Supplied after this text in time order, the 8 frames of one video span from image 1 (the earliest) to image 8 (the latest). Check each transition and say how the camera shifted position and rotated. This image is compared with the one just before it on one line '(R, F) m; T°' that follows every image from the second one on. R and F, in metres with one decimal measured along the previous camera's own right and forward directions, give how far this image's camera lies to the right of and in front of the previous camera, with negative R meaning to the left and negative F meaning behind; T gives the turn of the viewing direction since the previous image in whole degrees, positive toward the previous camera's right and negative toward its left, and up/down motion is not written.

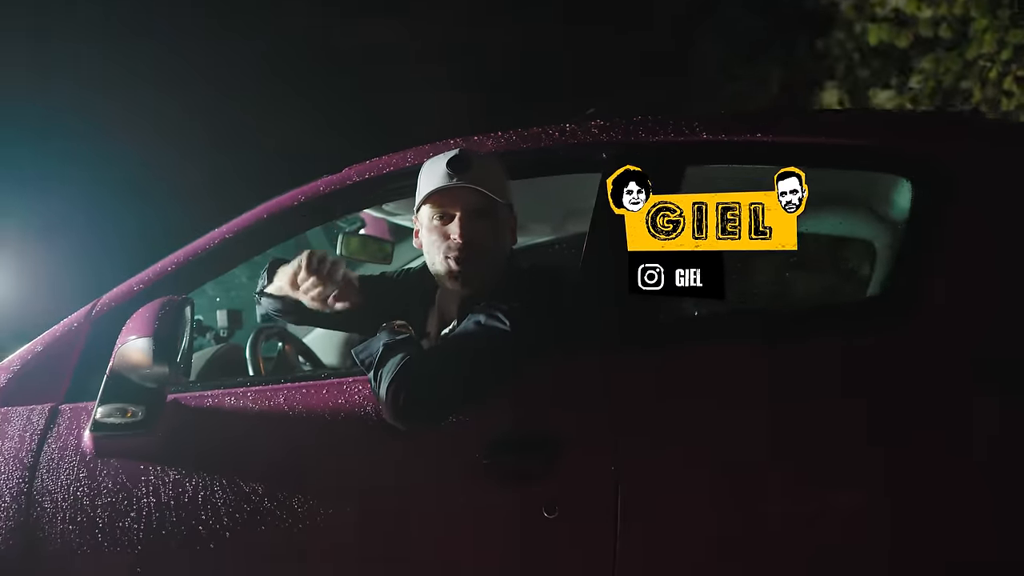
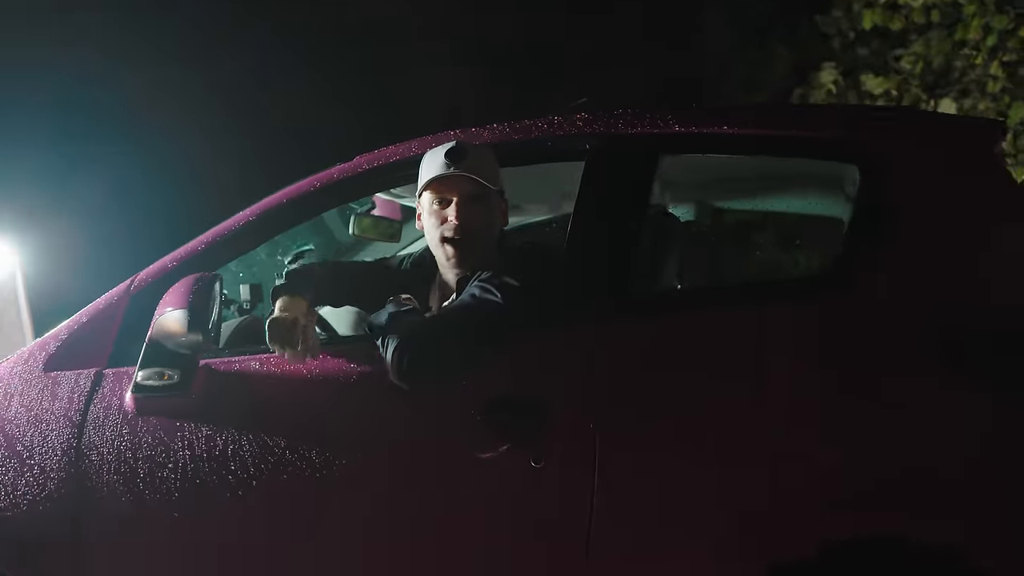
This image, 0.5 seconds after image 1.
(0.0, -0.2) m; -1°
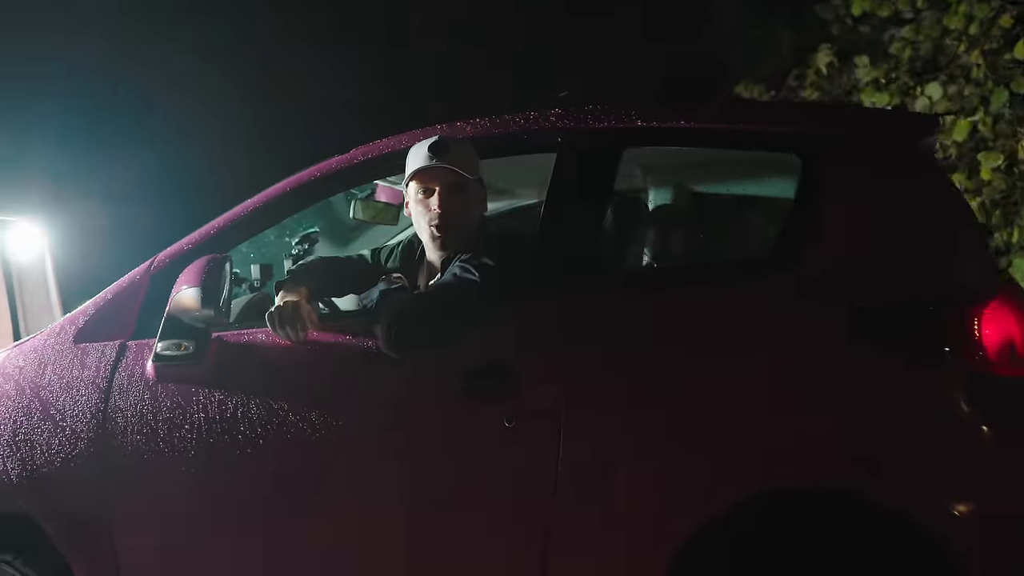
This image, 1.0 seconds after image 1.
(+0.1, -0.2) m; -1°
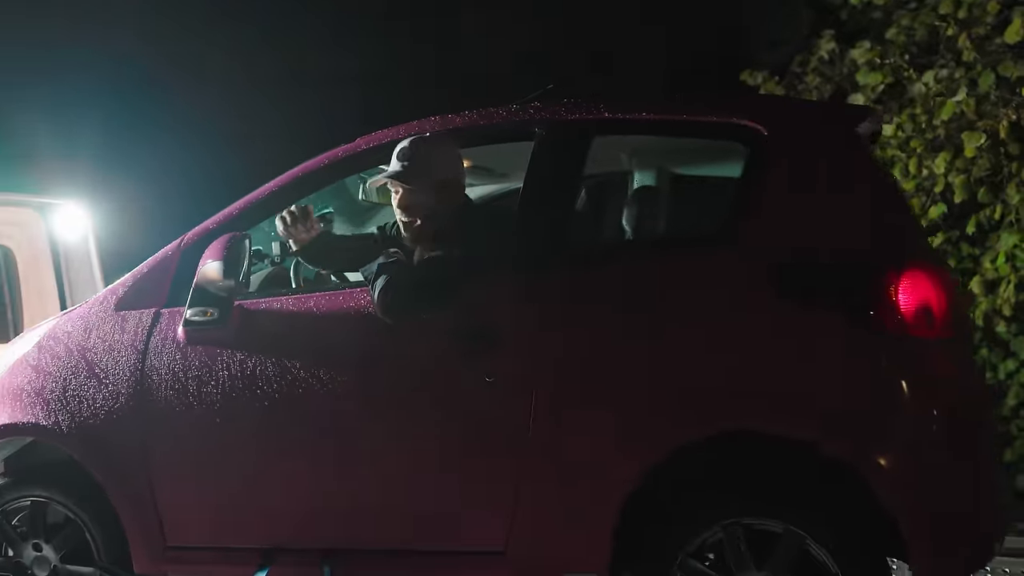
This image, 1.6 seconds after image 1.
(+0.1, -0.3) m; -2°
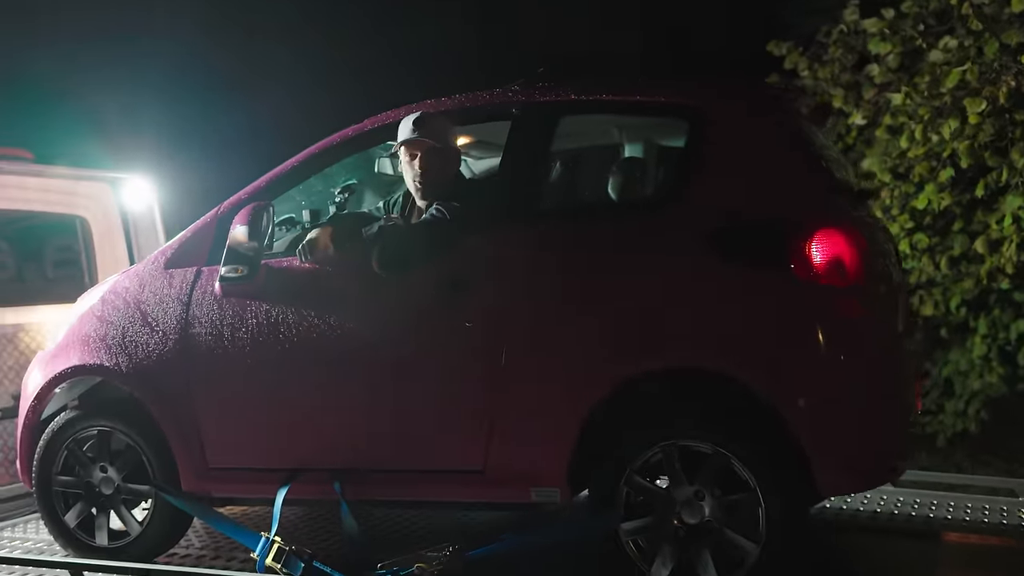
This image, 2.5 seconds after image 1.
(+0.3, -0.4) m; -4°
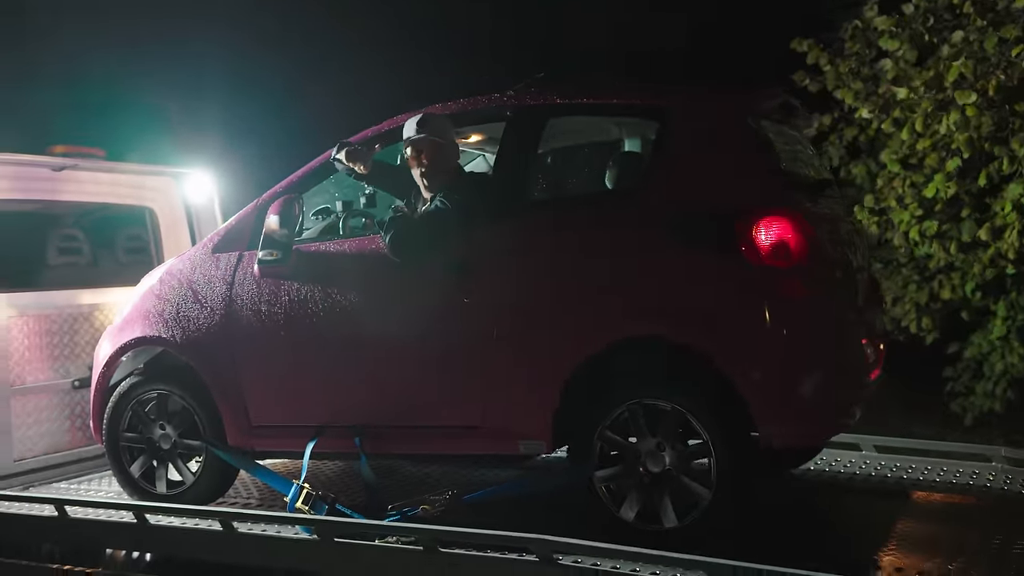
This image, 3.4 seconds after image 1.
(+0.3, -0.4) m; -4°
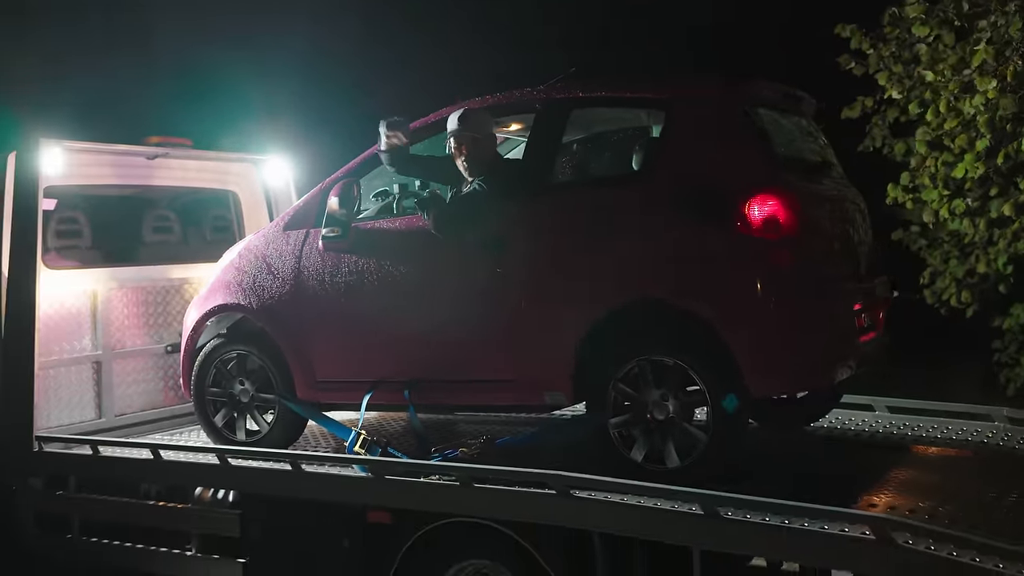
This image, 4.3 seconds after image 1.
(+0.2, -0.5) m; -4°
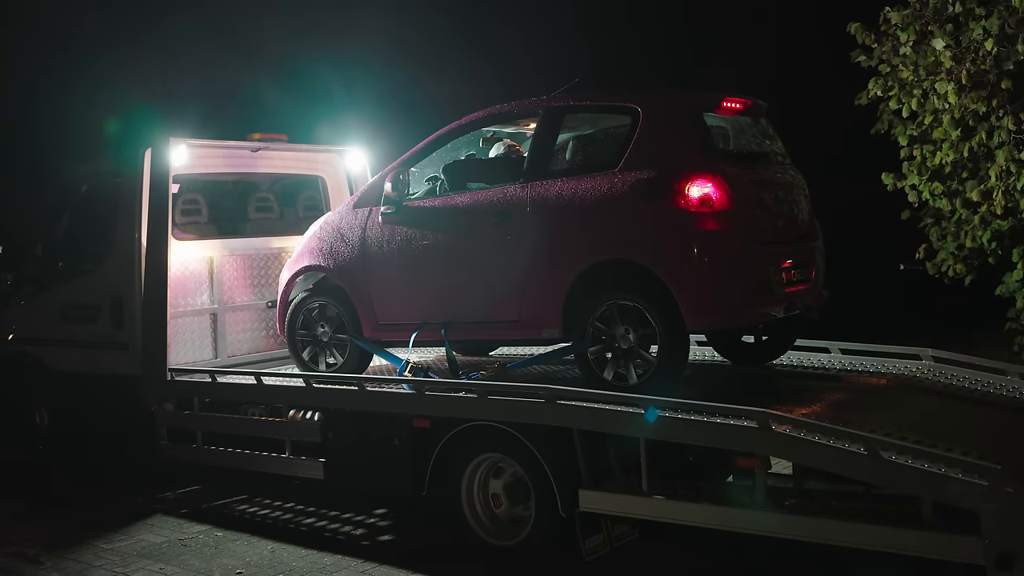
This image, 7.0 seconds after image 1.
(+0.4, -1.2) m; -5°
